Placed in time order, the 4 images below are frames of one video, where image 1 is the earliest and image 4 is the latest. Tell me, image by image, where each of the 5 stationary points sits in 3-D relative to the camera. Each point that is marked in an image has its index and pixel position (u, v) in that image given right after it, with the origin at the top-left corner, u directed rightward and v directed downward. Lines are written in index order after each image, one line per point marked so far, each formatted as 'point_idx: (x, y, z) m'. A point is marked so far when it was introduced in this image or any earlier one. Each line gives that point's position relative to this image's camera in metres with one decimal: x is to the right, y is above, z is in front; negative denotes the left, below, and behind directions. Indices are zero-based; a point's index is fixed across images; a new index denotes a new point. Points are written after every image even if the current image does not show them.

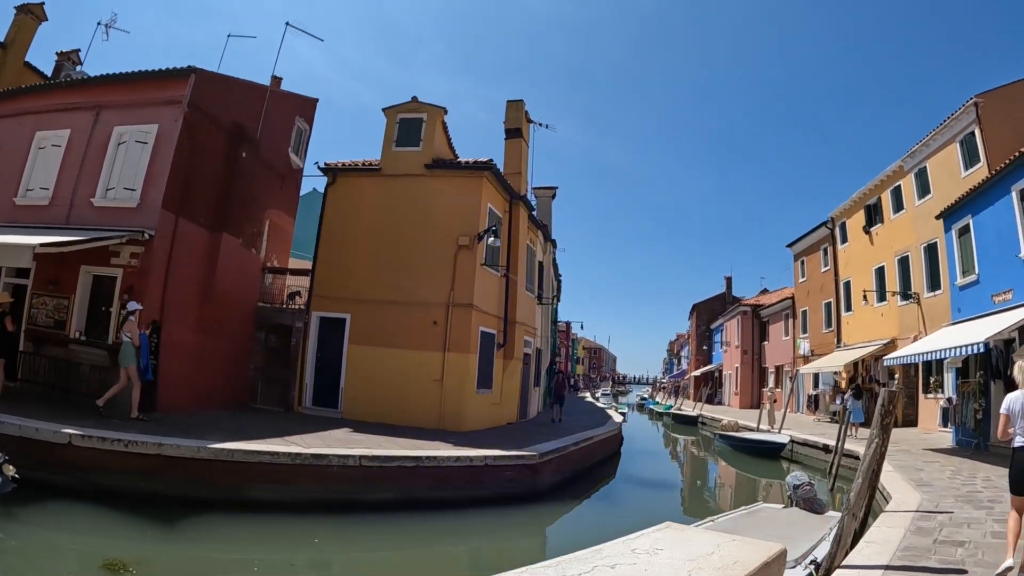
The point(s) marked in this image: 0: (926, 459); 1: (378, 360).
0: (+7.2, -3.0, +9.9) m
1: (-3.3, -1.7, +14.2) m
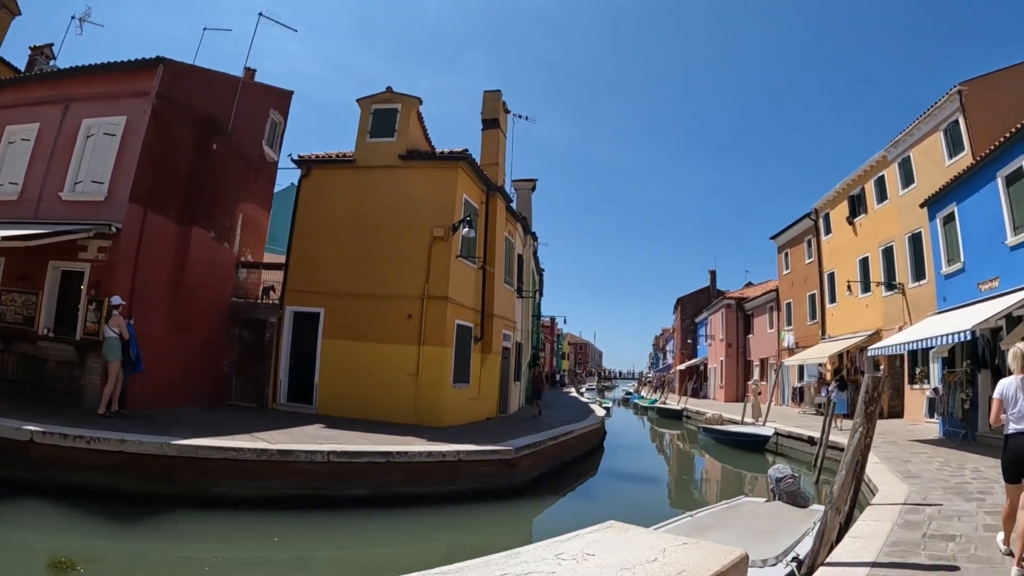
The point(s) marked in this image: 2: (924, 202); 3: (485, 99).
0: (+6.8, -2.8, +9.6) m
1: (-3.8, -1.5, +13.7) m
2: (+10.3, +2.2, +14.4) m
3: (-0.8, +5.1, +15.9) m
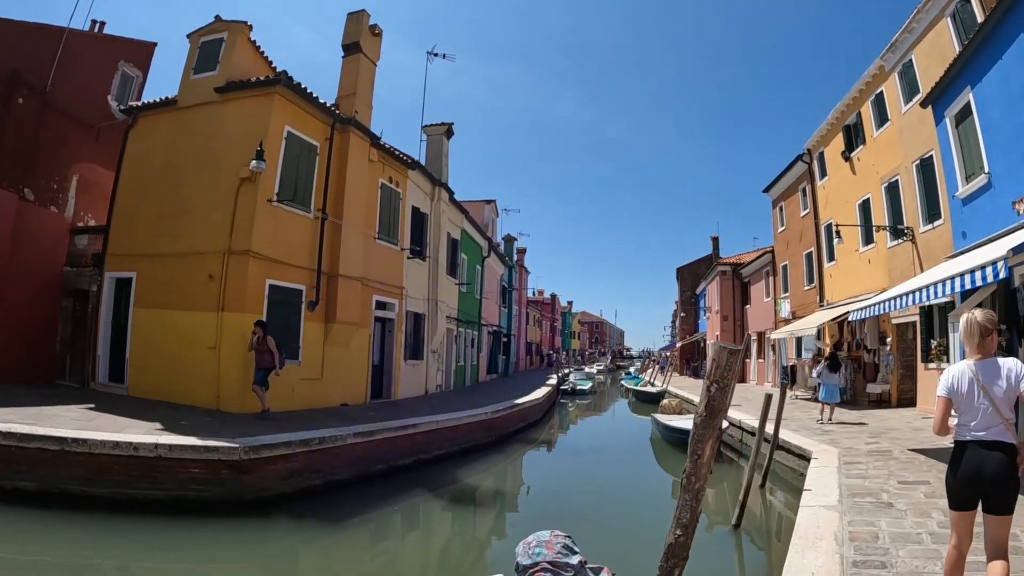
0: (+4.0, -1.9, +5.8) m
1: (-6.5, -0.8, +10.3) m
2: (+7.6, +3.3, +10.2) m
3: (-3.5, +5.9, +12.1) m
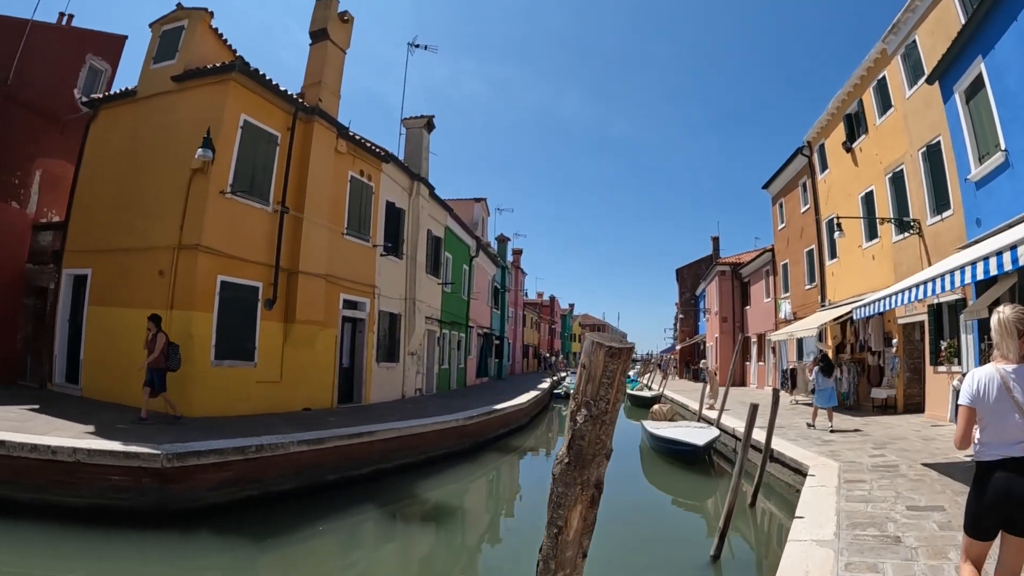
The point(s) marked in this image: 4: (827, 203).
0: (+3.5, -1.8, +5.0) m
1: (-6.9, -0.8, +9.6) m
2: (+7.2, +3.4, +9.4) m
3: (-3.9, +6.0, +11.4) m
4: (+9.5, +2.5, +16.9) m
